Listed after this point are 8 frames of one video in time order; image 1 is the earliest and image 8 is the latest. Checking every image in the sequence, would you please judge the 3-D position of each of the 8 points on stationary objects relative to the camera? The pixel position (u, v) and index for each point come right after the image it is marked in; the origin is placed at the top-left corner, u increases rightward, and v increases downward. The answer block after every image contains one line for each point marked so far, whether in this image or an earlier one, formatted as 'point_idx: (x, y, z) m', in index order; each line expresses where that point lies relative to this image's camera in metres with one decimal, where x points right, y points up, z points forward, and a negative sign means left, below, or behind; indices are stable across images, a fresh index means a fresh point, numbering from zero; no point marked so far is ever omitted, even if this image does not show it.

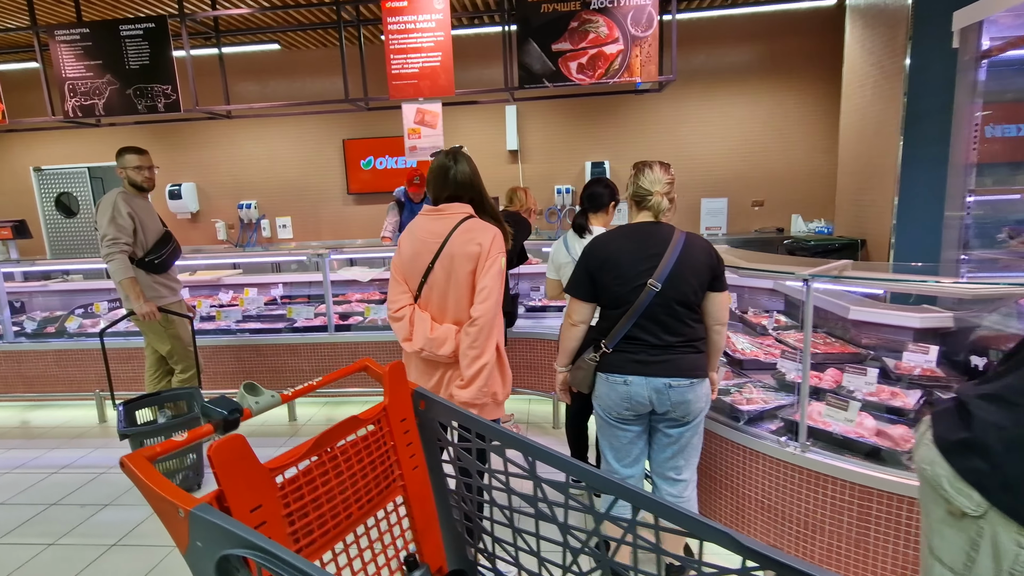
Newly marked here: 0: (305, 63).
0: (-2.4, +2.7, +6.1) m
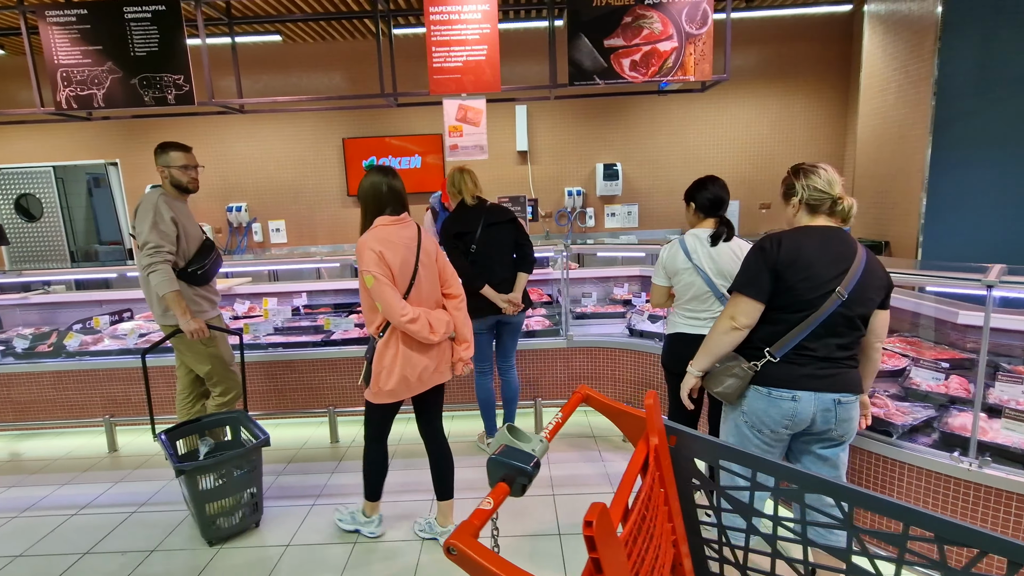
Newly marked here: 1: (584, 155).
0: (-2.3, +2.6, +5.7) m
1: (+0.9, +1.6, +6.4) m
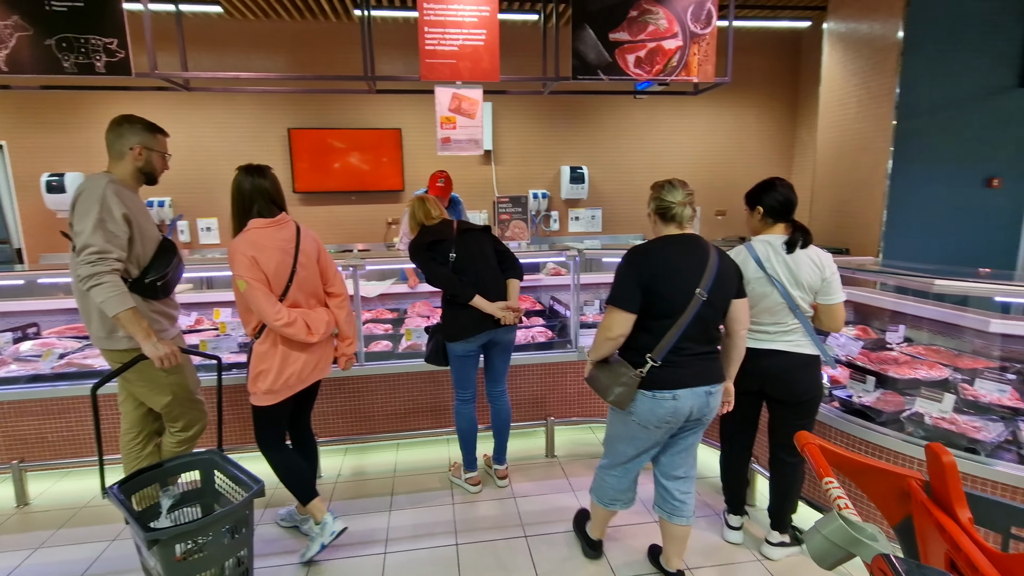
0: (-2.6, +2.5, +5.1) m
1: (+0.4, +1.6, +6.2) m
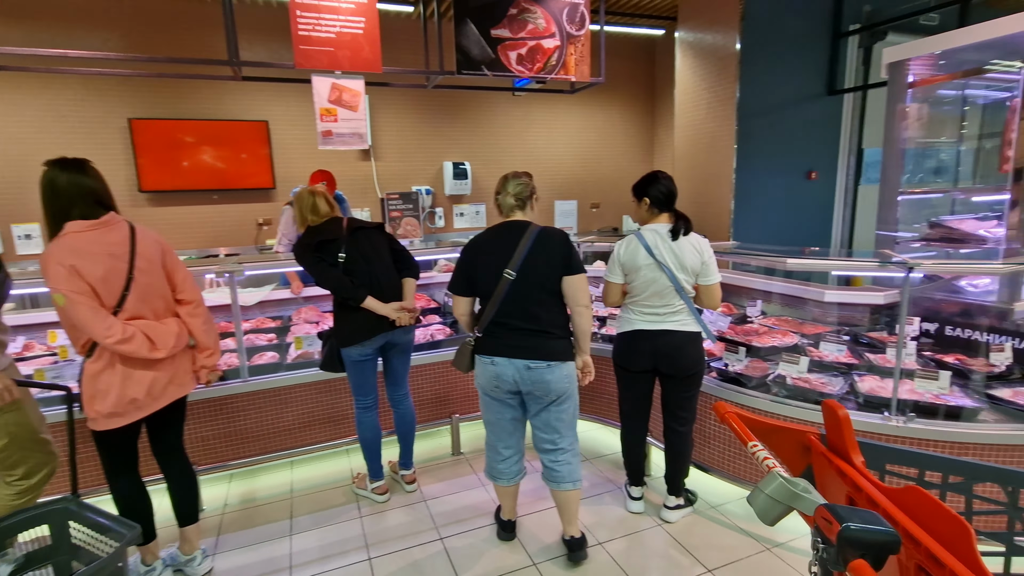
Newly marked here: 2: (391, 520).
0: (-3.7, +2.4, +4.3) m
1: (-1.0, +1.6, +6.1) m
2: (-0.6, -1.1, +2.4) m
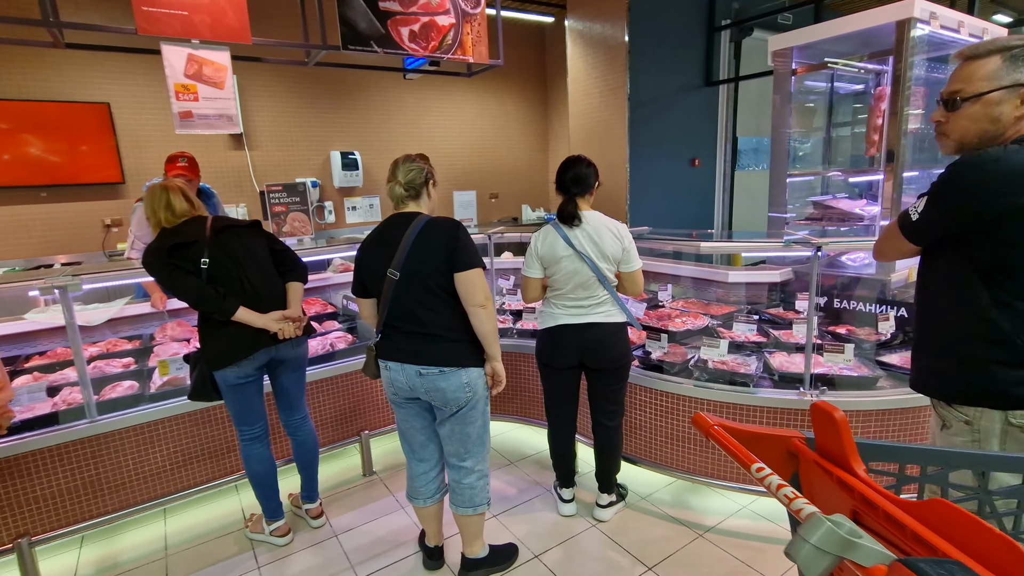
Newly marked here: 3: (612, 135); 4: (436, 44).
0: (-4.5, +2.2, +3.3) m
1: (-2.1, +1.6, +5.6) m
2: (-0.8, -1.1, +2.0) m
3: (+1.1, +1.6, +5.4) m
4: (-0.5, +1.5, +3.2) m
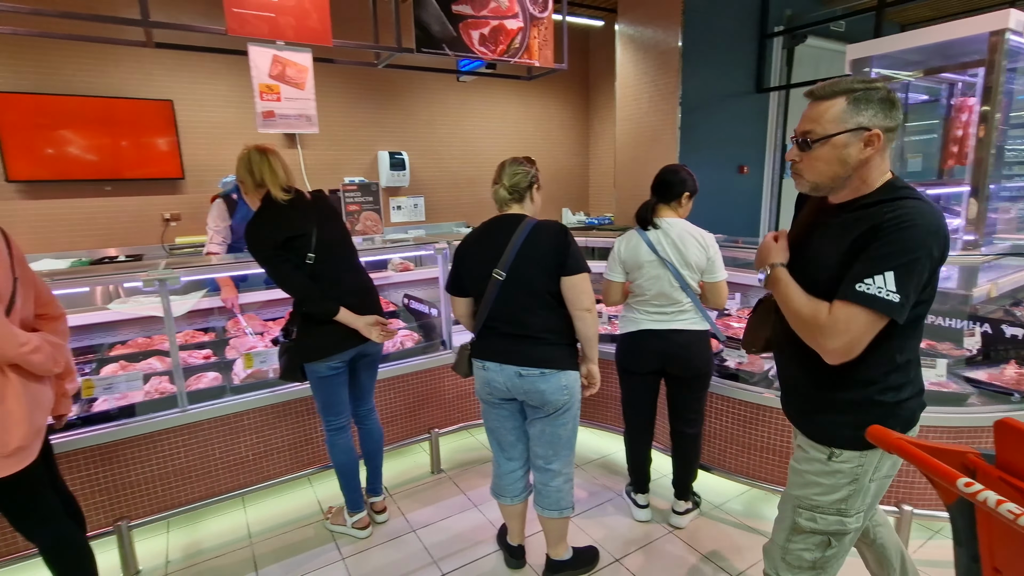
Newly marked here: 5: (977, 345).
0: (-4.1, +2.3, +3.4) m
1: (-1.6, +1.6, +5.7) m
2: (-0.5, -1.1, +2.1) m
3: (+1.6, +1.5, +5.4) m
4: (-0.1, +1.5, +3.2) m
5: (+2.1, -0.3, +2.3) m
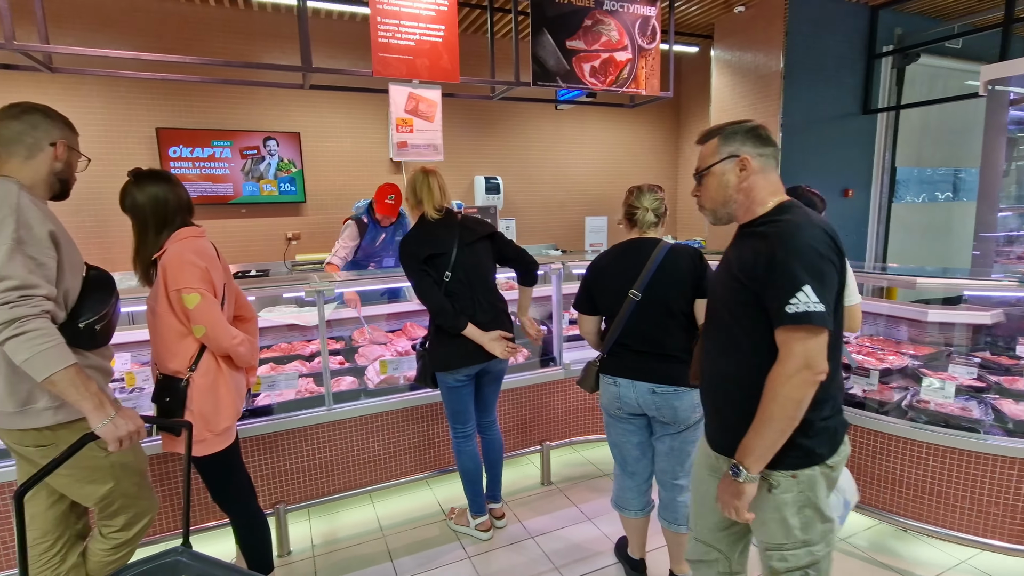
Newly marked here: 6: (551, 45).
0: (-3.3, +2.2, +4.1) m
1: (-0.6, +1.4, +6.0) m
2: (0.0, -1.1, +2.2) m
3: (+2.5, +1.3, +5.3) m
4: (+0.7, +1.4, +3.4) m
5: (+2.6, -0.4, +2.1) m
6: (+0.2, +1.5, +3.2) m
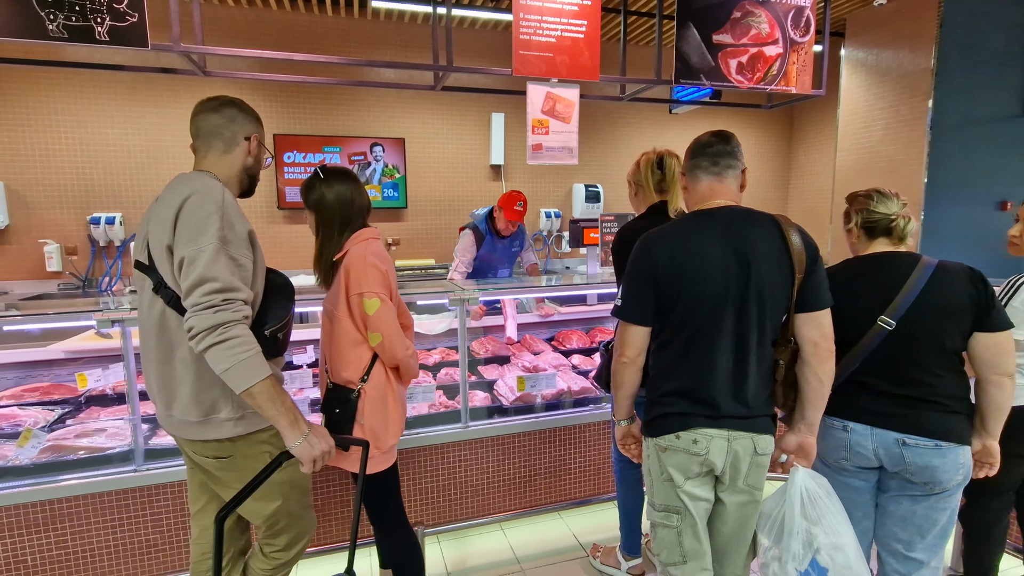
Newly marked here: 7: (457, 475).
0: (-2.3, +2.2, +4.3) m
1: (+0.5, +1.3, +5.8) m
2: (+0.6, -1.2, +1.9) m
3: (+3.6, +1.1, +4.7) m
4: (+1.5, +1.3, +3.1) m
5: (+3.2, -0.5, +1.6) m
6: (+1.0, +1.4, +3.0) m
7: (-0.3, -0.8, +2.3) m
